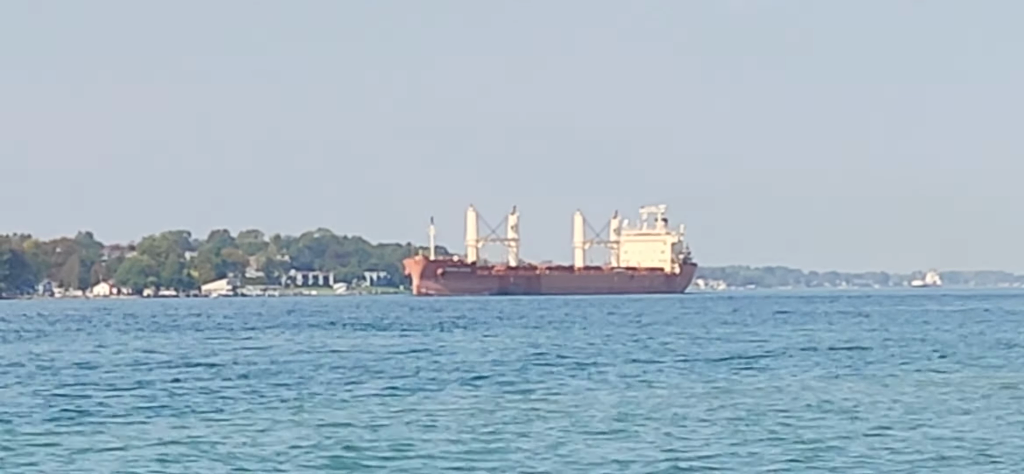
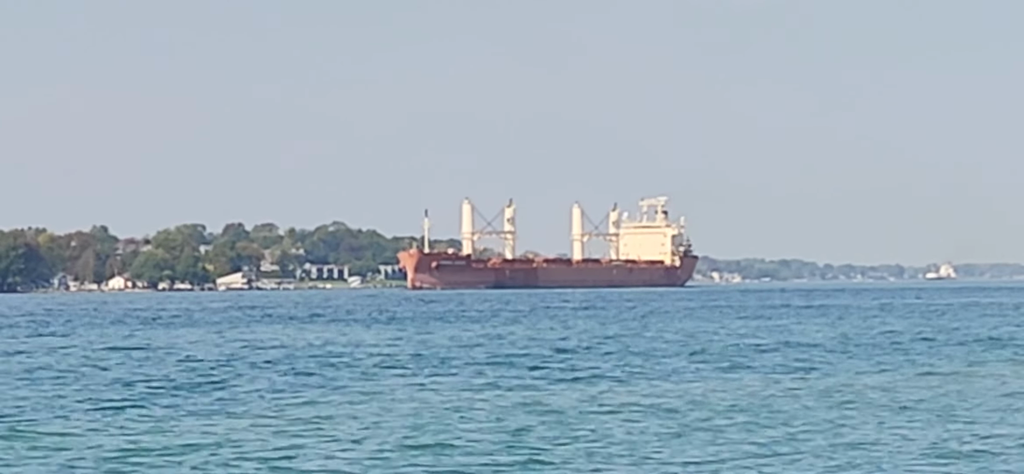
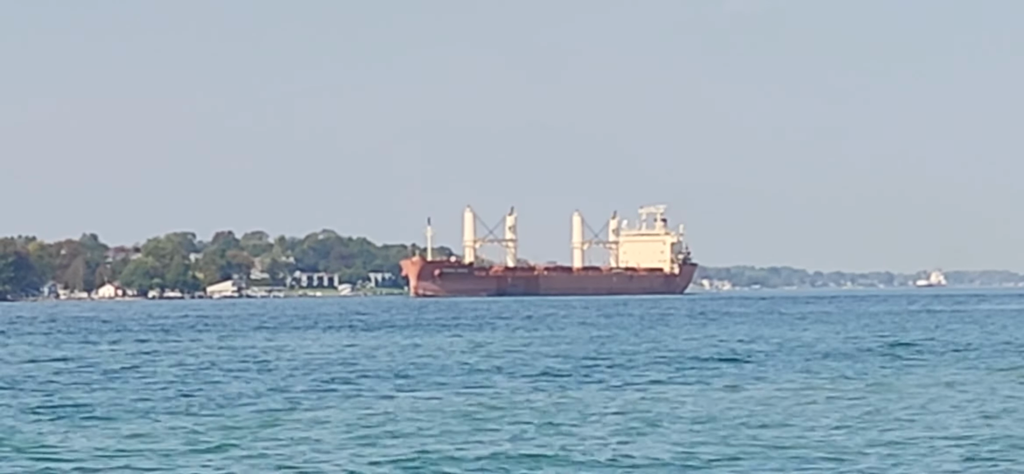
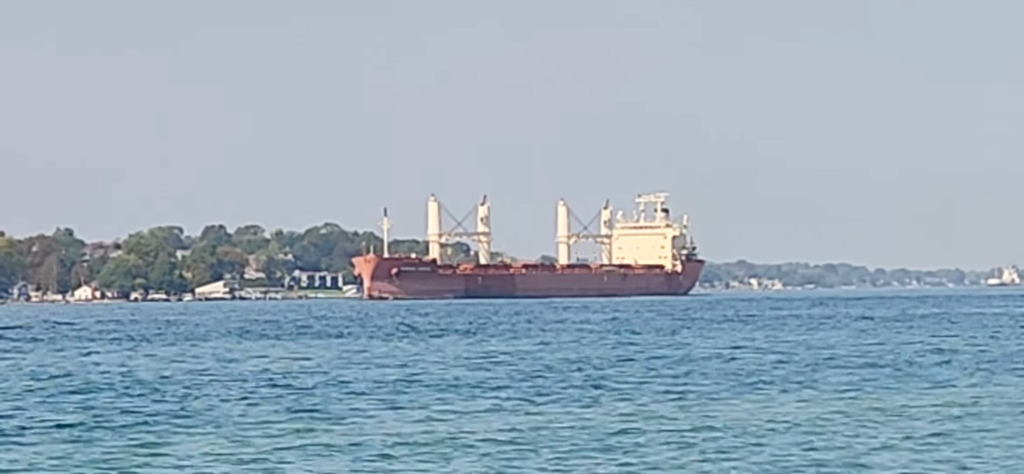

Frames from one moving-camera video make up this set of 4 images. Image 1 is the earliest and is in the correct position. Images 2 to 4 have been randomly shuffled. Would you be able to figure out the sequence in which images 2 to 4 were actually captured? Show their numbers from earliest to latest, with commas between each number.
3, 2, 4
